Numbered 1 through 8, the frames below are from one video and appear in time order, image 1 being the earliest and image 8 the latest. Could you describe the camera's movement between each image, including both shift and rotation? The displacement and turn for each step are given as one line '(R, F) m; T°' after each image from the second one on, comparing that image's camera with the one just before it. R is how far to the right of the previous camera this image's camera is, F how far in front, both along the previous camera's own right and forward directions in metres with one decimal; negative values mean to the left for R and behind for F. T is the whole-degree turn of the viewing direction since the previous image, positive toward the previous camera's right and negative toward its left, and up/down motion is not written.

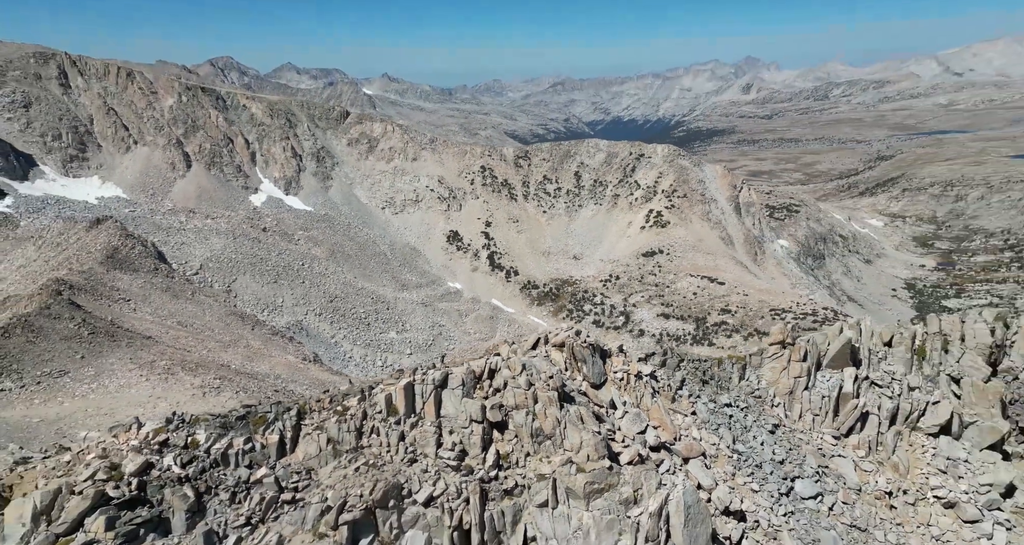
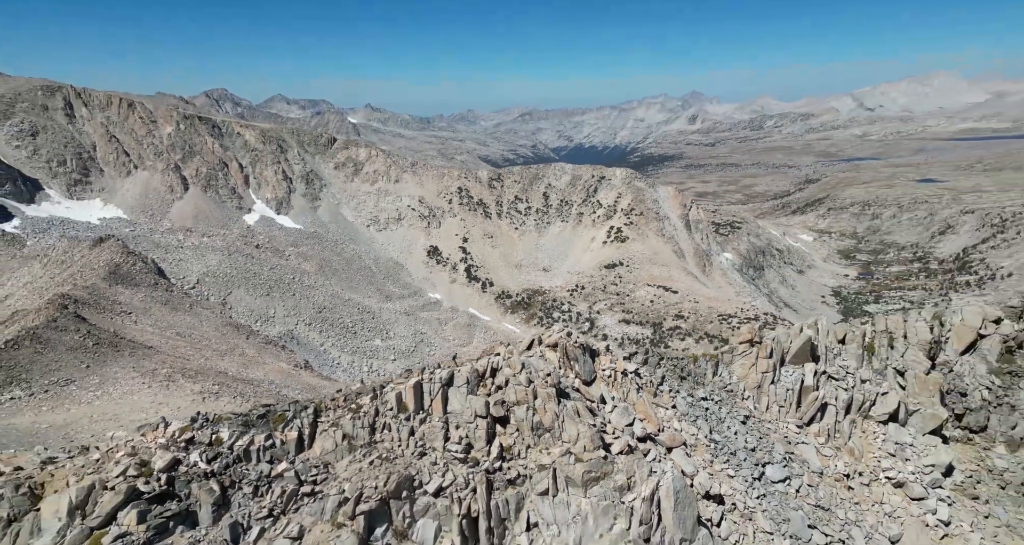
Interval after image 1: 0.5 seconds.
(-1.6, -1.9) m; +4°
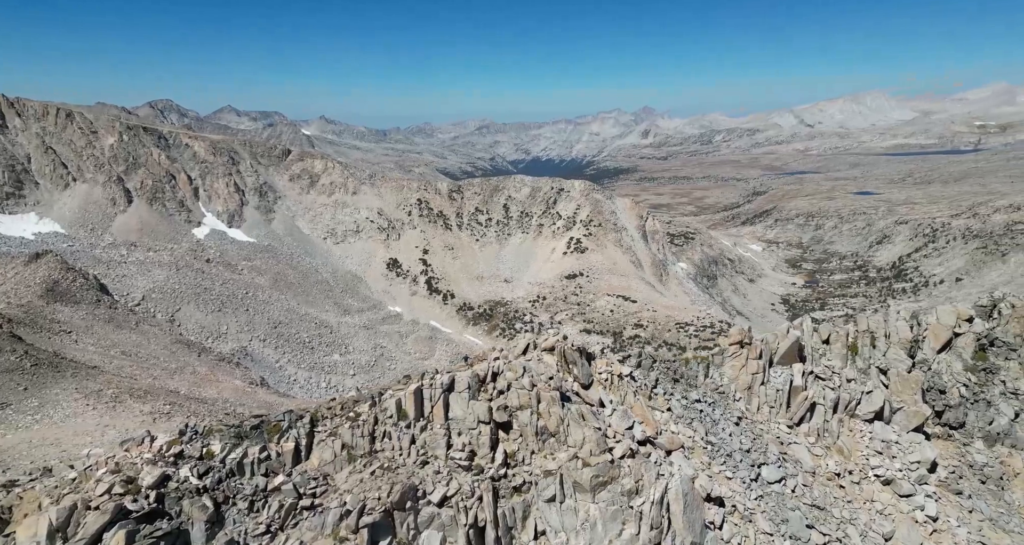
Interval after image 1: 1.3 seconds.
(-1.7, +0.5) m; +4°
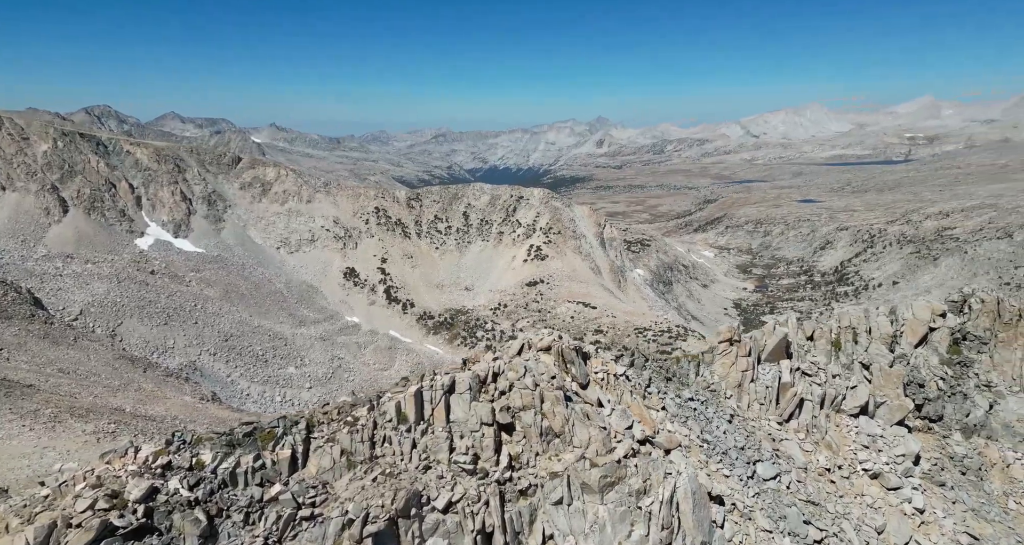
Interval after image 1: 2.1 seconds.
(-1.6, +0.7) m; +4°
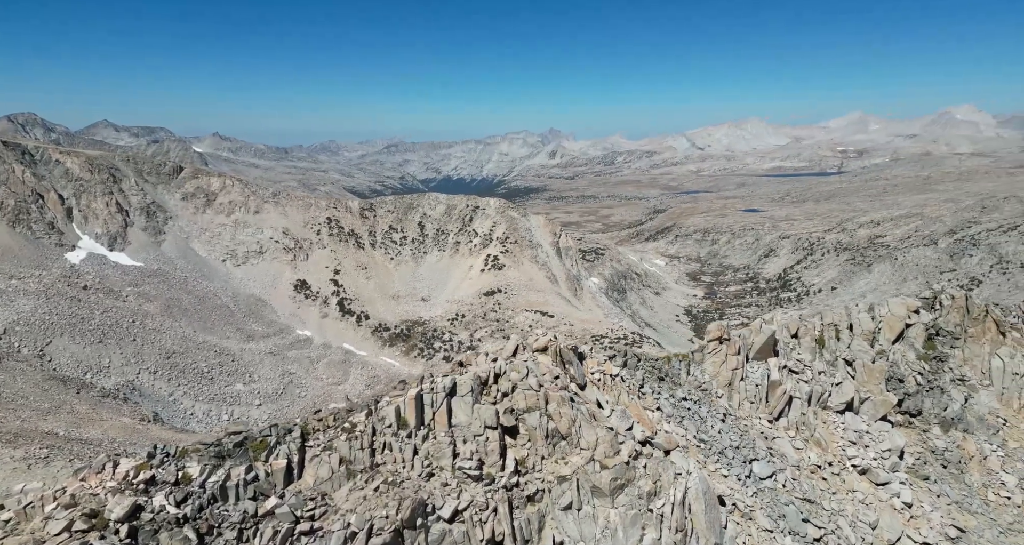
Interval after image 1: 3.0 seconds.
(-1.7, +0.9) m; +5°
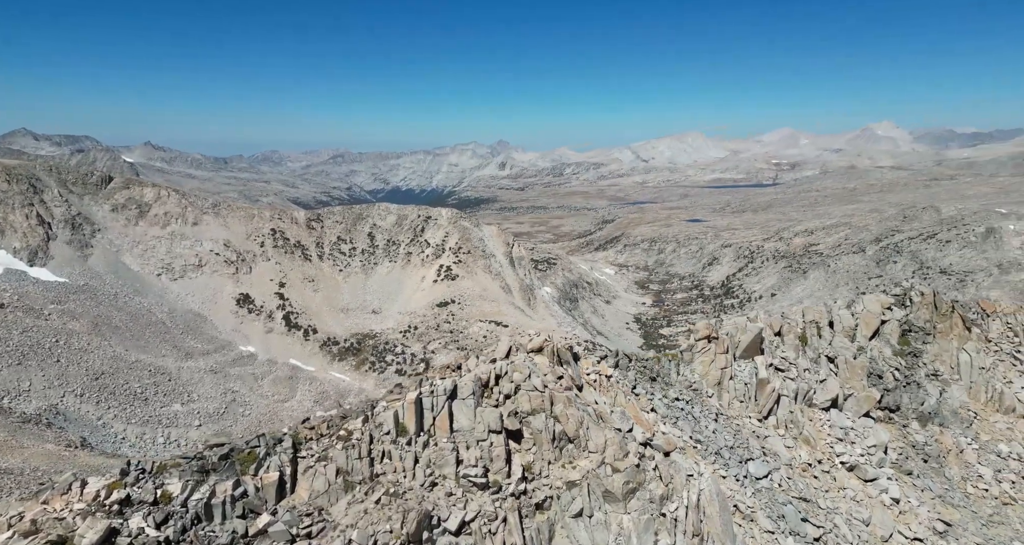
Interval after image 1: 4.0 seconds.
(-1.8, +1.2) m; +5°
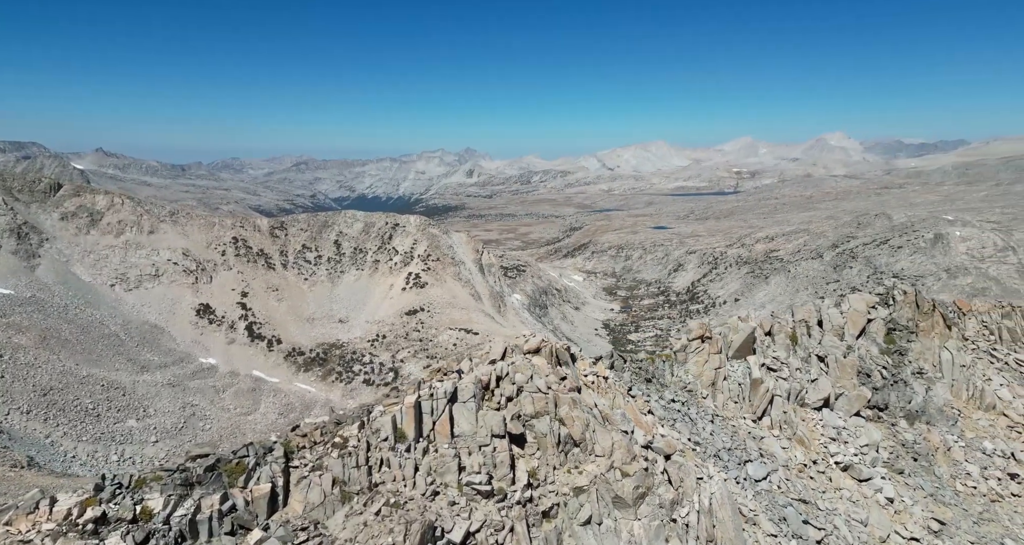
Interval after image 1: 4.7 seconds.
(-1.1, +1.0) m; +3°
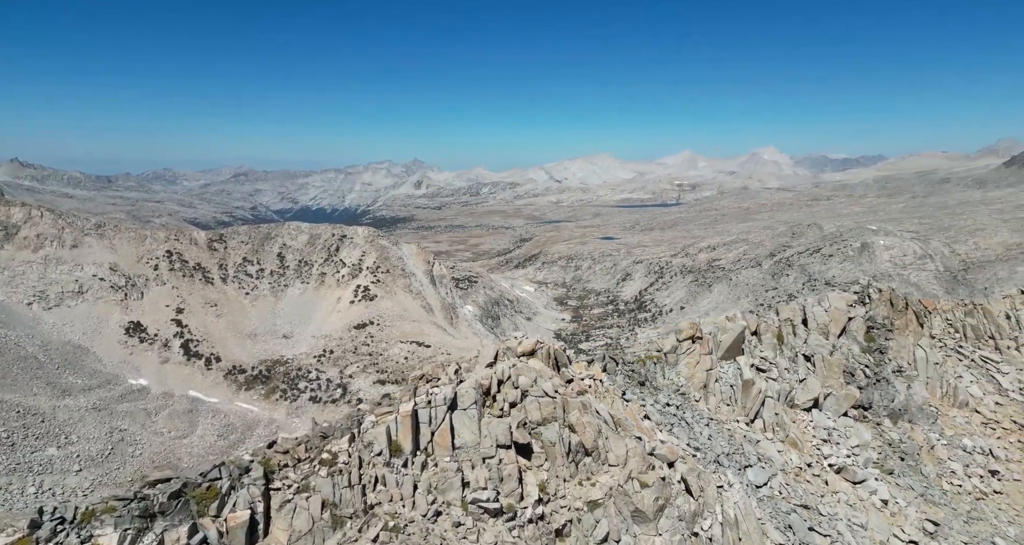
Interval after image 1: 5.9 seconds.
(-1.5, +1.9) m; +5°
